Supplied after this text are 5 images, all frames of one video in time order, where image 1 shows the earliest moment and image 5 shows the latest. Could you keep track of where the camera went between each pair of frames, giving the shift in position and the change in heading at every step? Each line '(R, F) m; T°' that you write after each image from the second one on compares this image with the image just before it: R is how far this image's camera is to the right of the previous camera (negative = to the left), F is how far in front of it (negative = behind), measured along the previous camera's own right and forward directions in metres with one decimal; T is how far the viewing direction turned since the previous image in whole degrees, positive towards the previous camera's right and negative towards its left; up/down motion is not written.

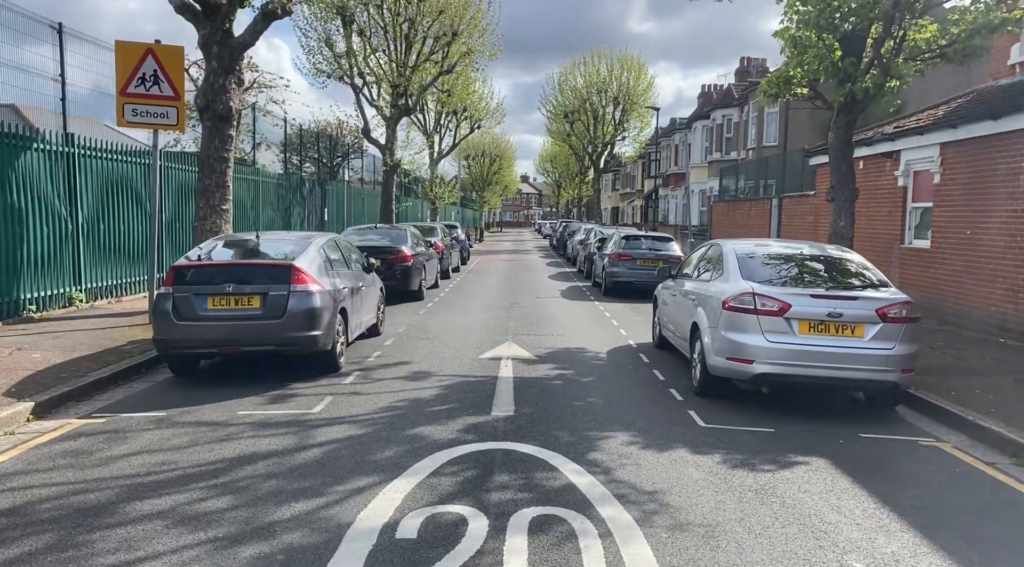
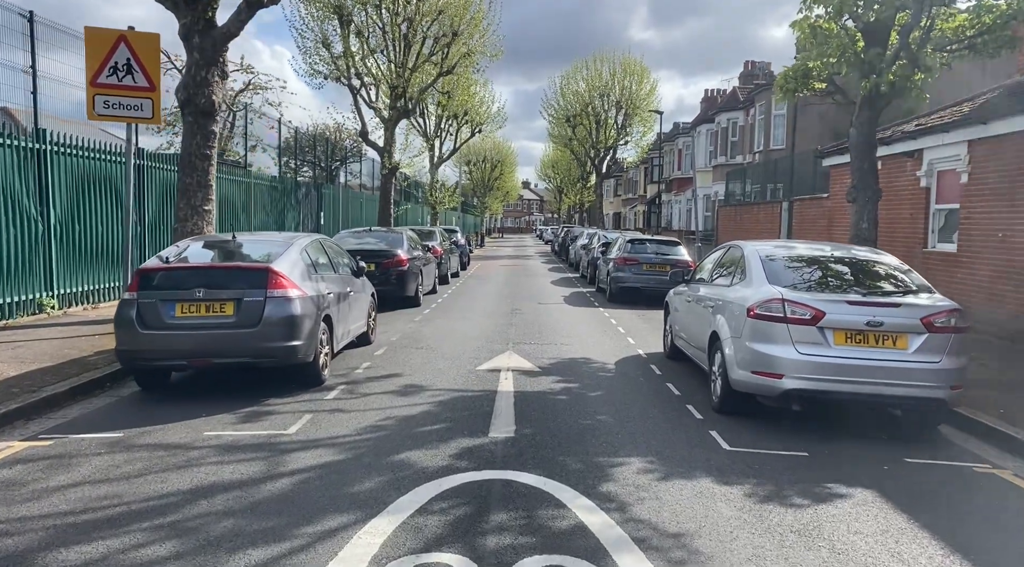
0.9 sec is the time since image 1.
(0.0, +0.7) m; 0°
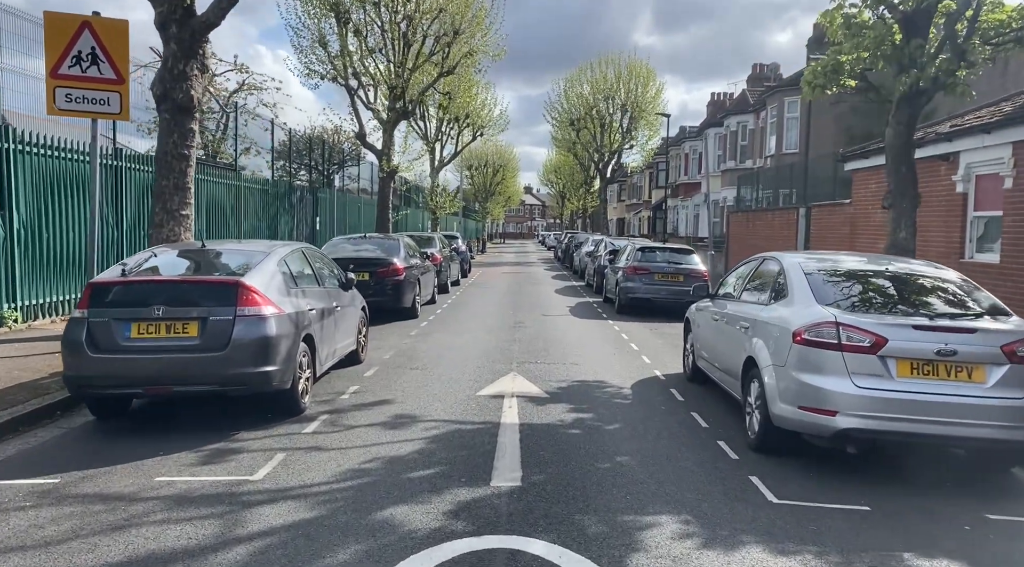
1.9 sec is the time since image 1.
(0.0, +0.9) m; 0°
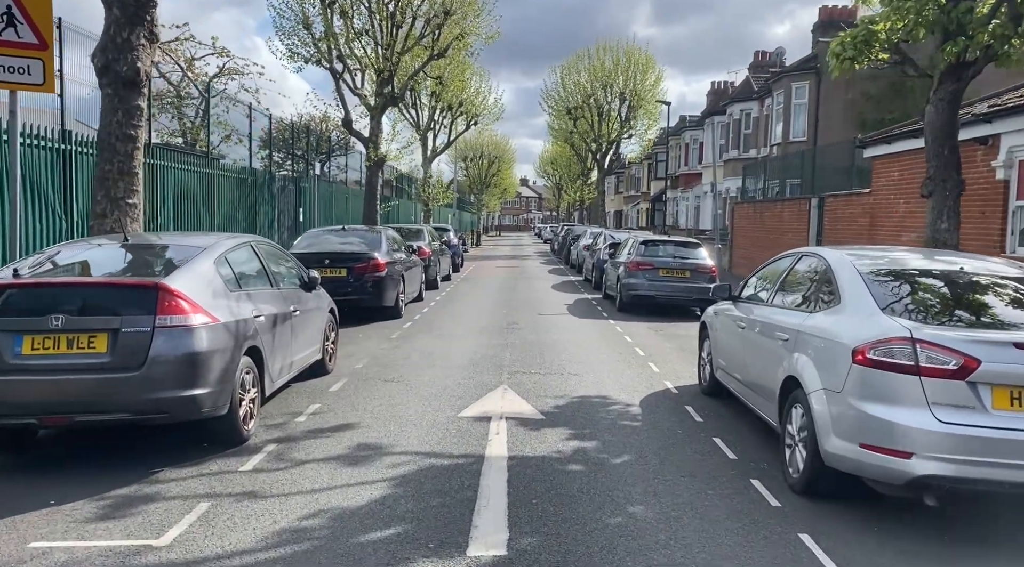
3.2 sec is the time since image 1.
(+0.1, +1.1) m; 0°
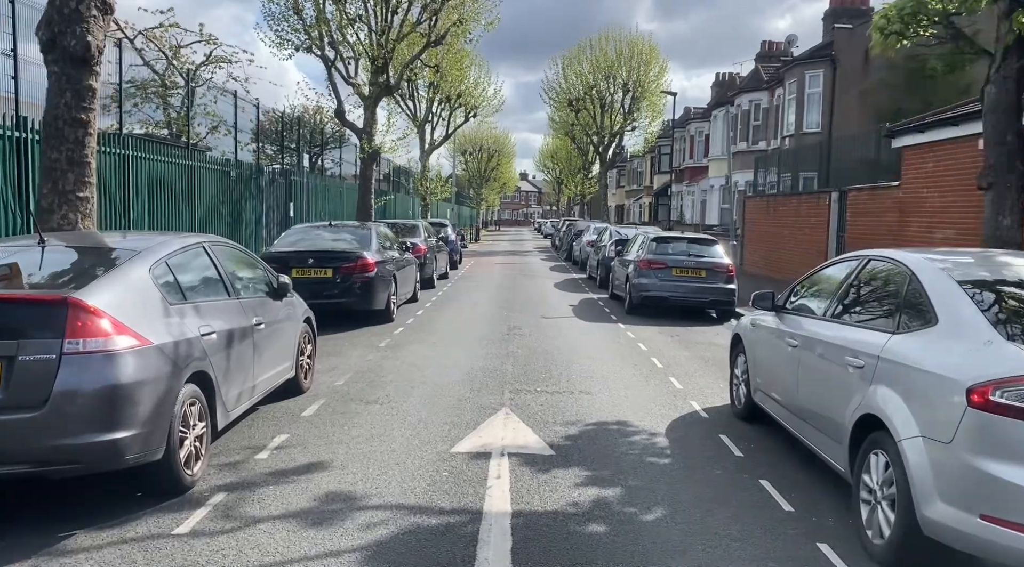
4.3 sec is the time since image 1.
(0.0, +1.0) m; 0°
